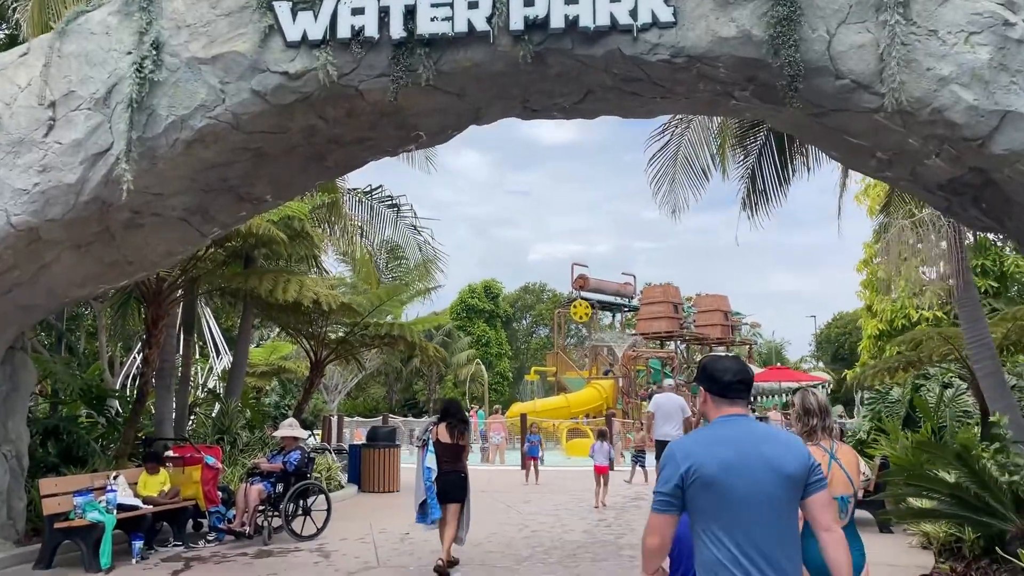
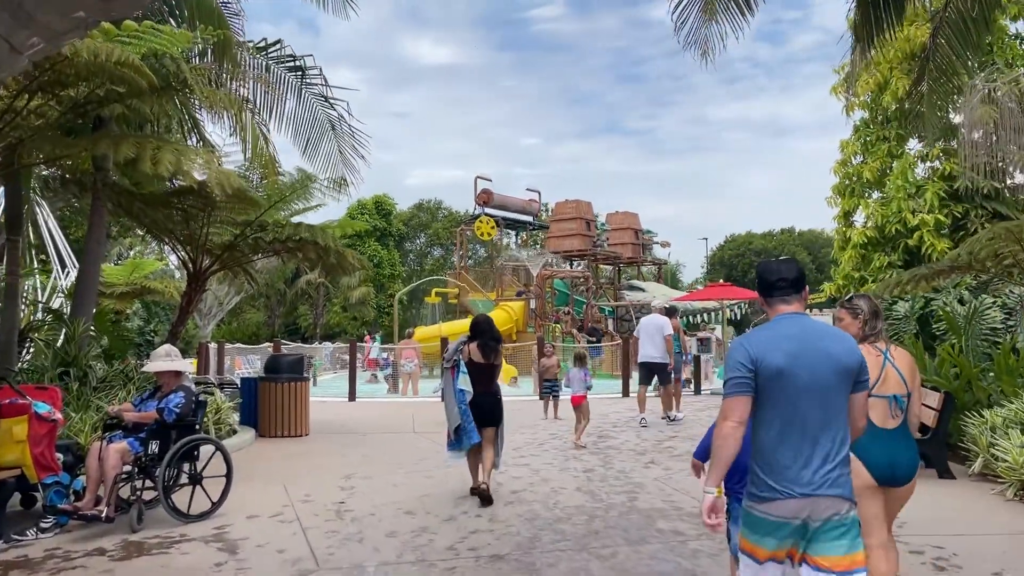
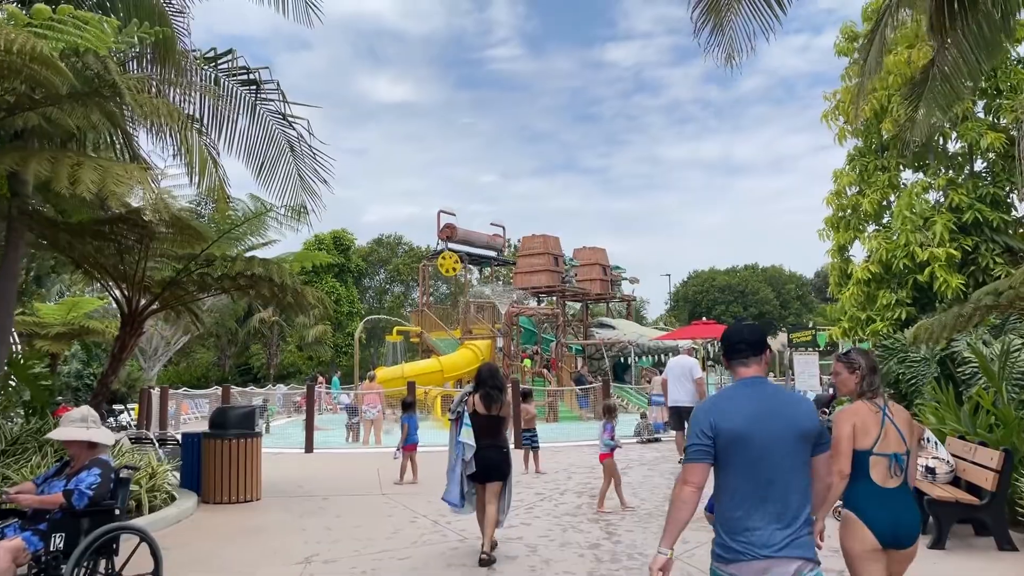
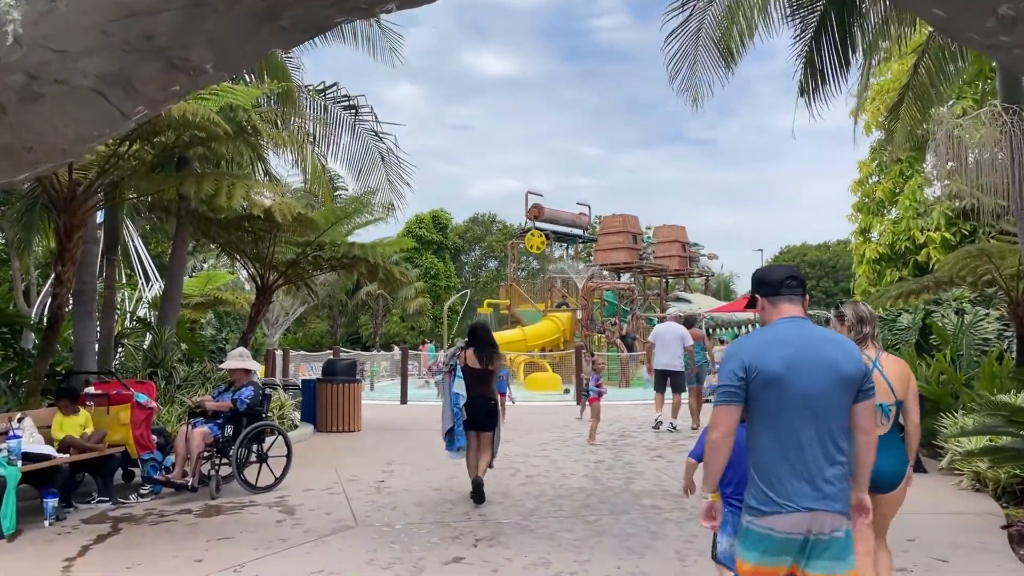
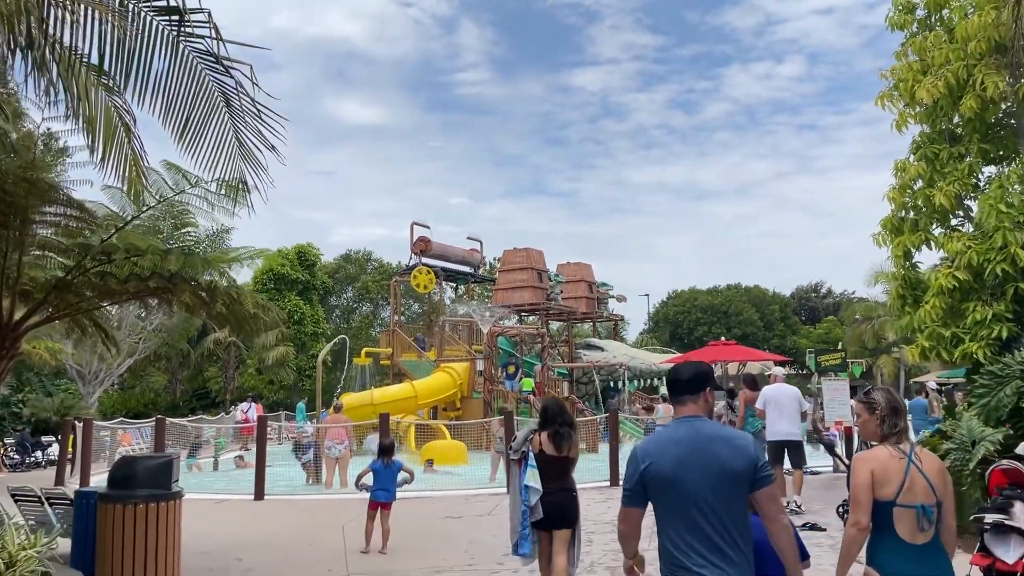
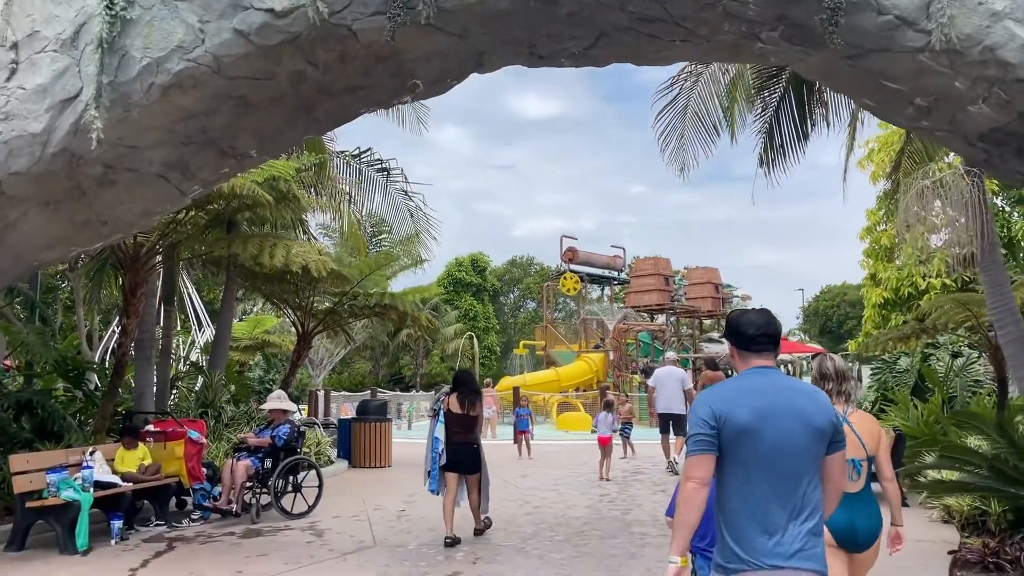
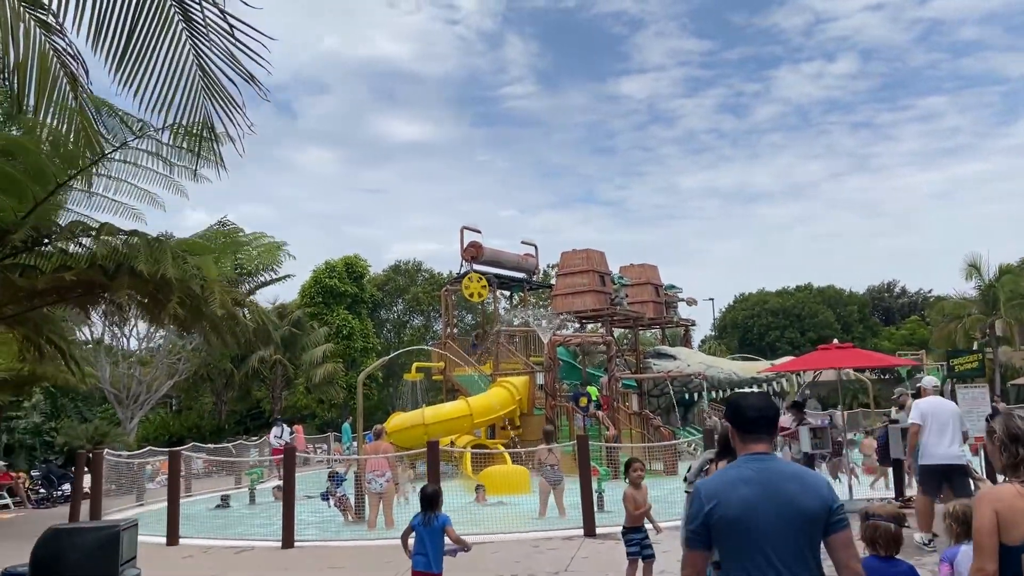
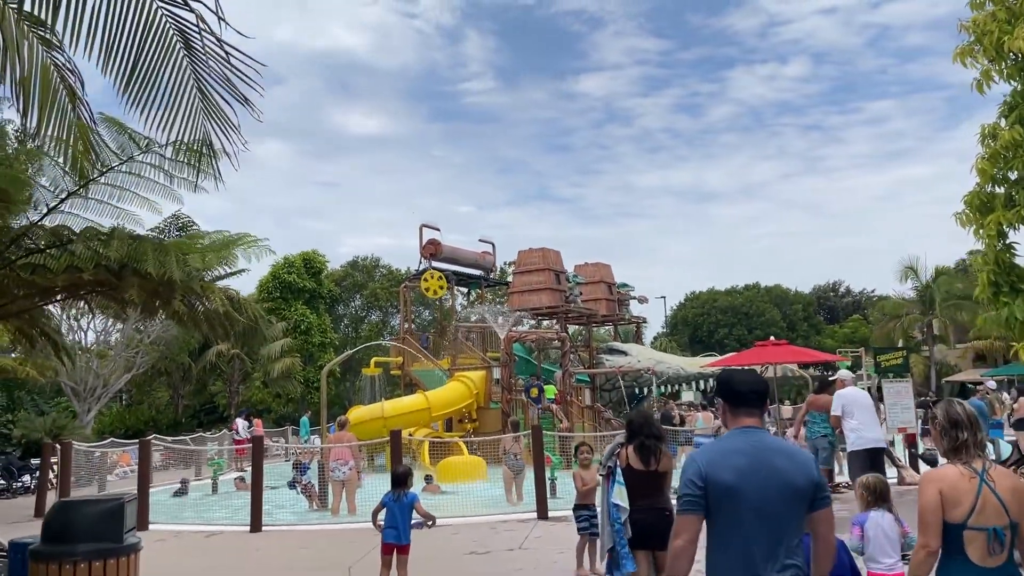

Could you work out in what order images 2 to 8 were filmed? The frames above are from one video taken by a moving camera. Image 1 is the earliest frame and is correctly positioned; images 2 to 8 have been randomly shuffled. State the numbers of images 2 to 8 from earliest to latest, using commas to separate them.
6, 4, 2, 3, 5, 8, 7
